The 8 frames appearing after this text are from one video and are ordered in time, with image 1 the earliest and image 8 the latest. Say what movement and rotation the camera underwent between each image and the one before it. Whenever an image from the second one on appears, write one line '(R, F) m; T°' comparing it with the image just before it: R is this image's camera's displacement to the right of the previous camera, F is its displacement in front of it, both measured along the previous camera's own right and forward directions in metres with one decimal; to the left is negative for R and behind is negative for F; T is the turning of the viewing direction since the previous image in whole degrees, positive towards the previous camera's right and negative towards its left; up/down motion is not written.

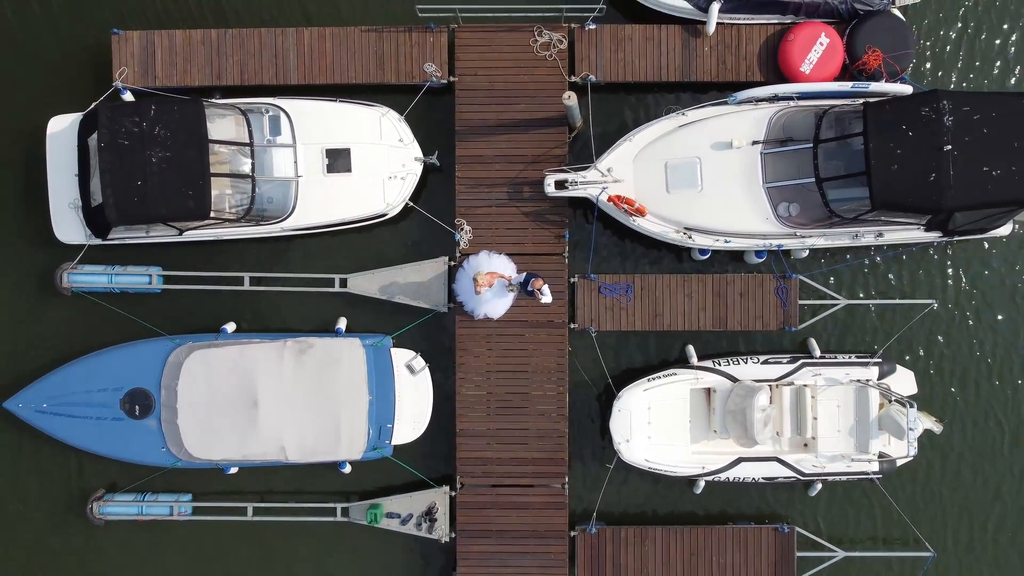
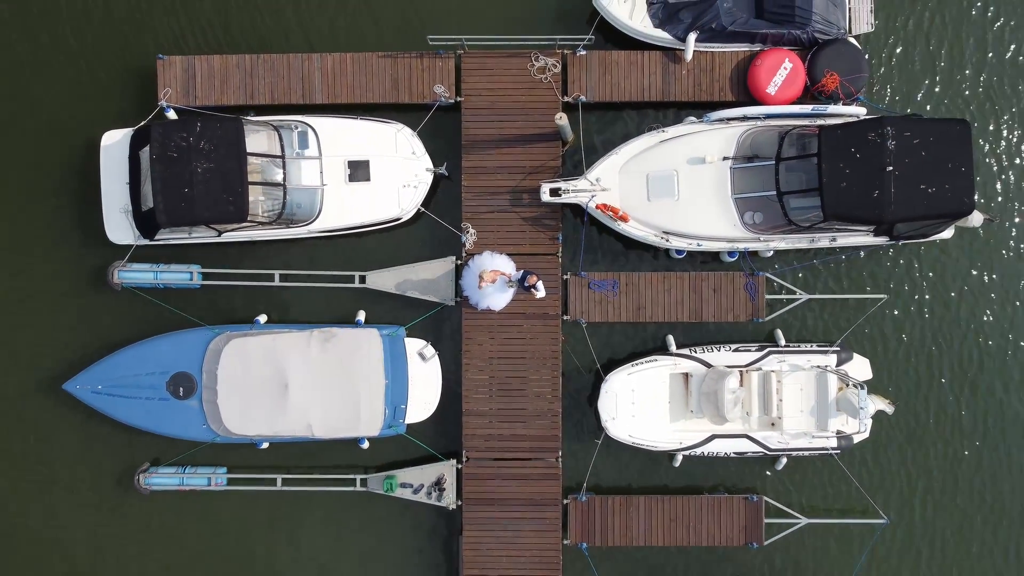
(0.0, -1.2) m; 0°
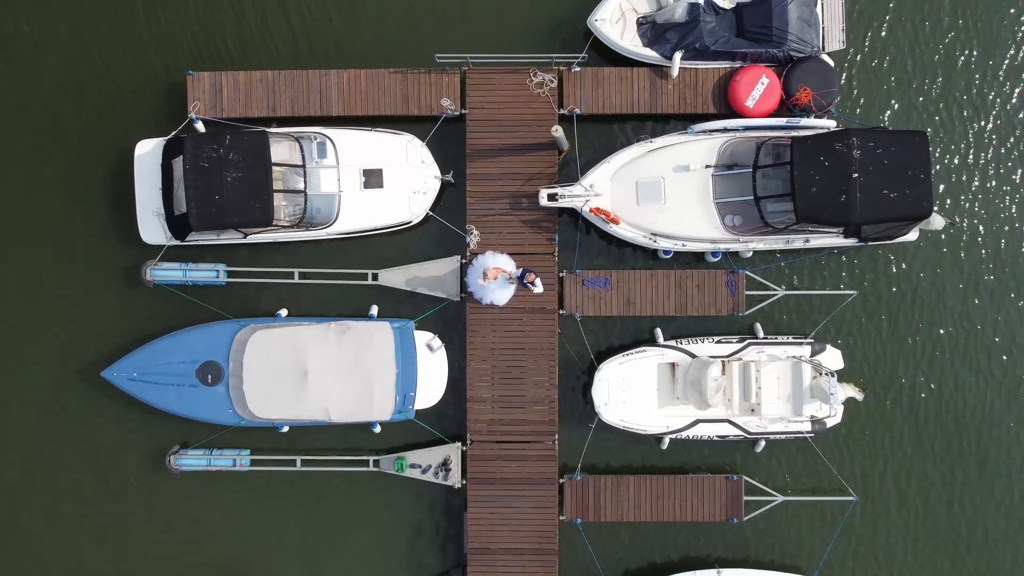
(0.0, -0.9) m; 0°
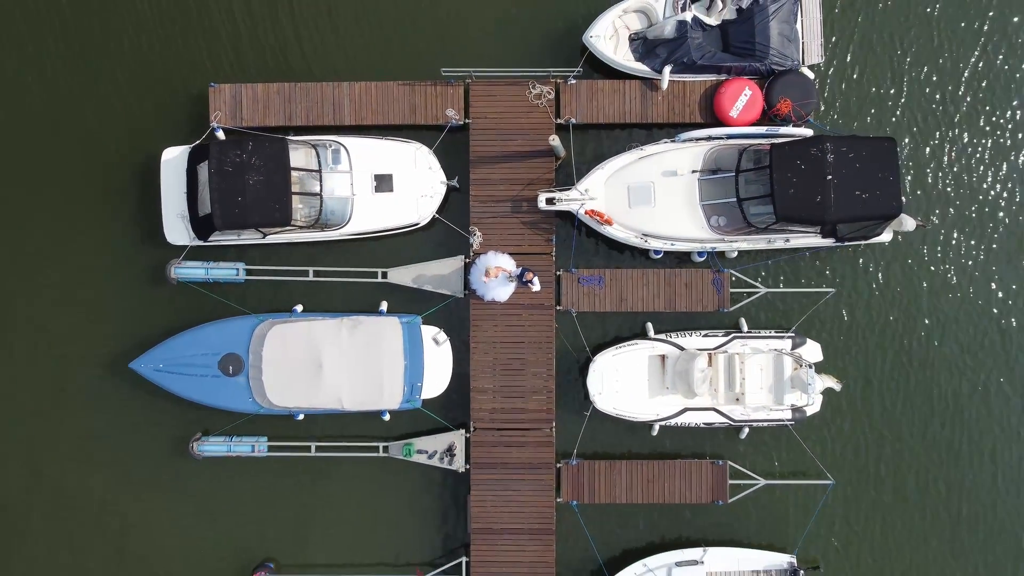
(0.0, -0.8) m; 0°
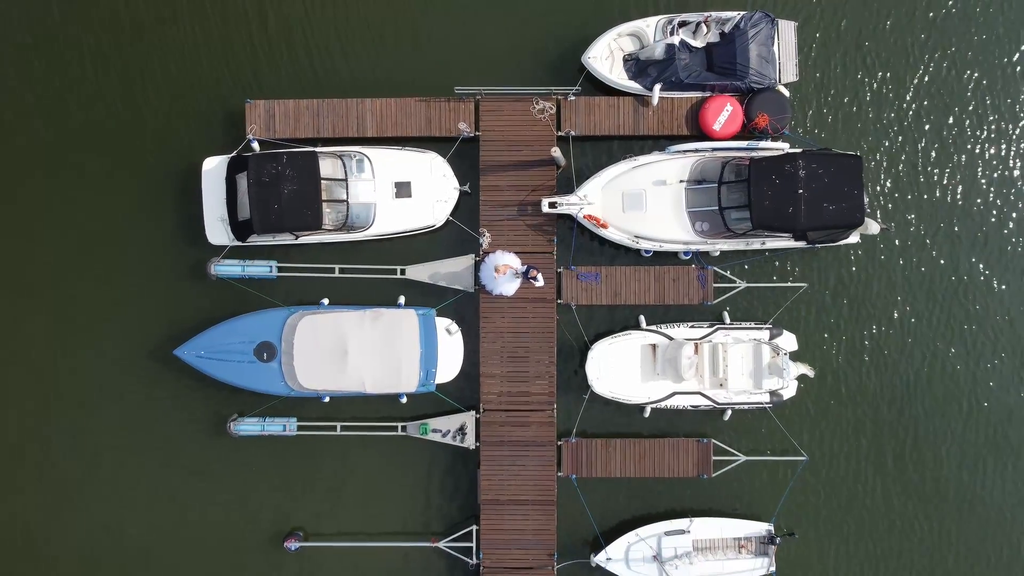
(-0.2, -1.3) m; 0°
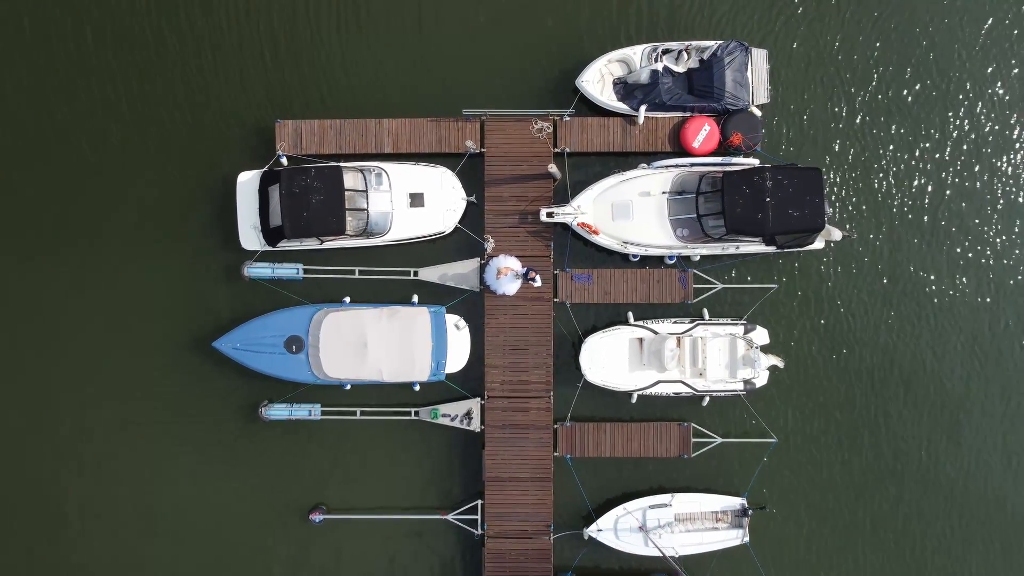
(-0.1, -1.6) m; 0°
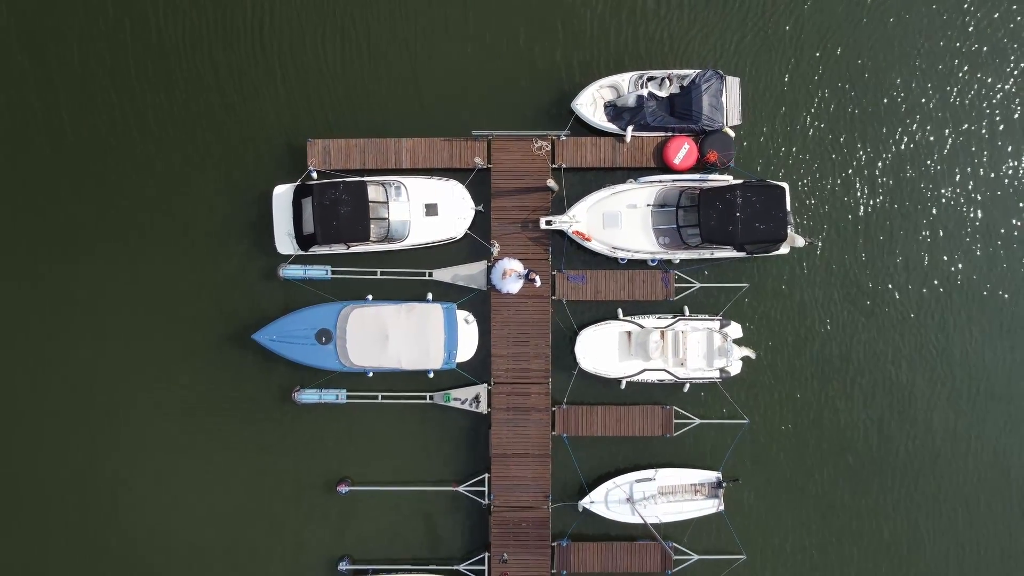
(-0.2, -2.0) m; 0°
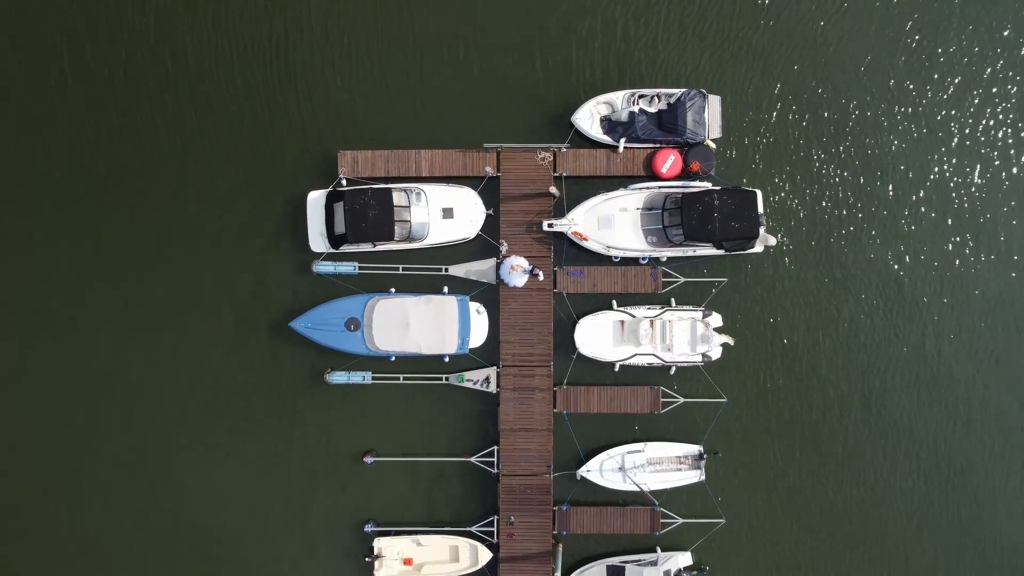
(-0.2, -2.2) m; 0°
